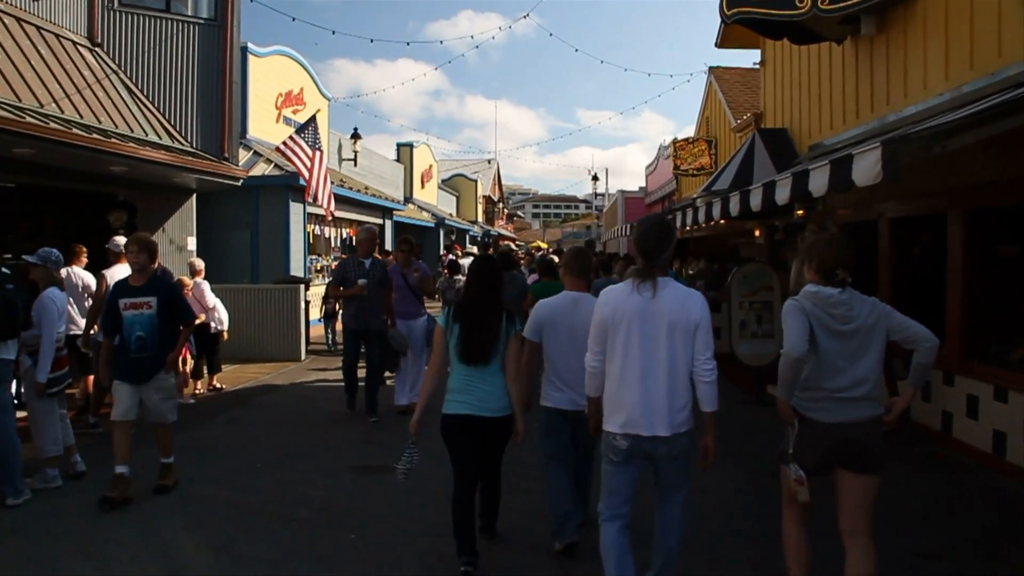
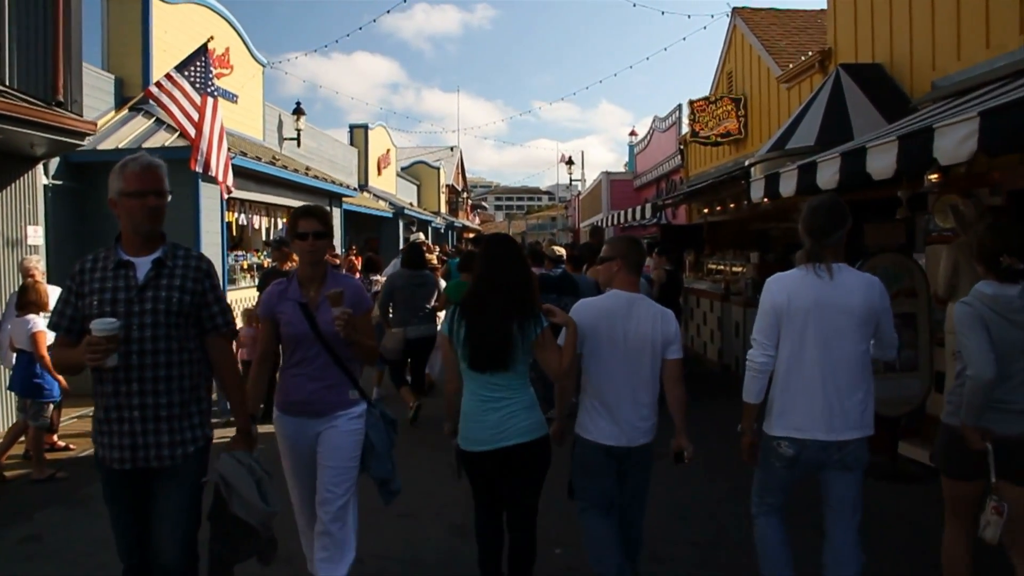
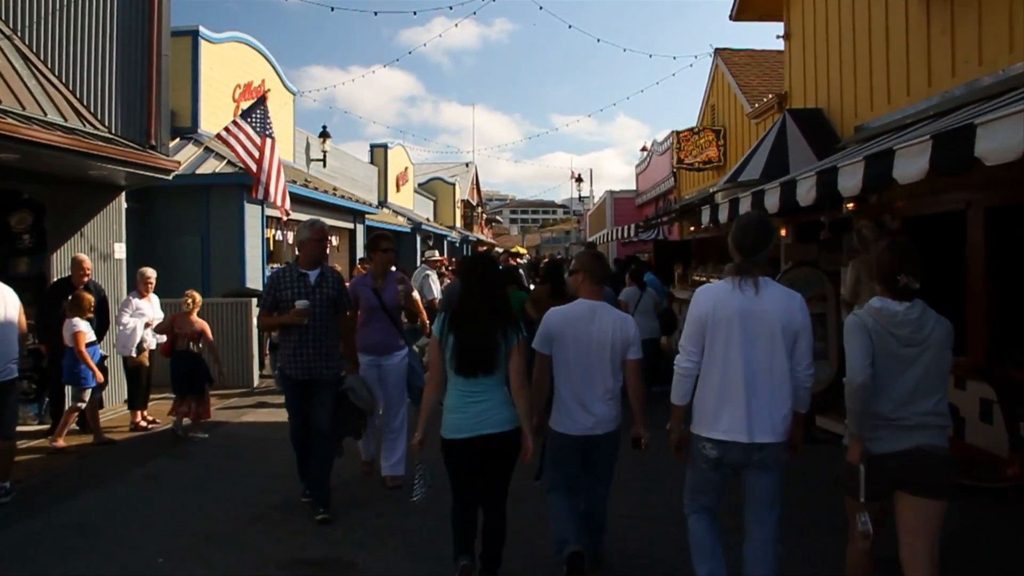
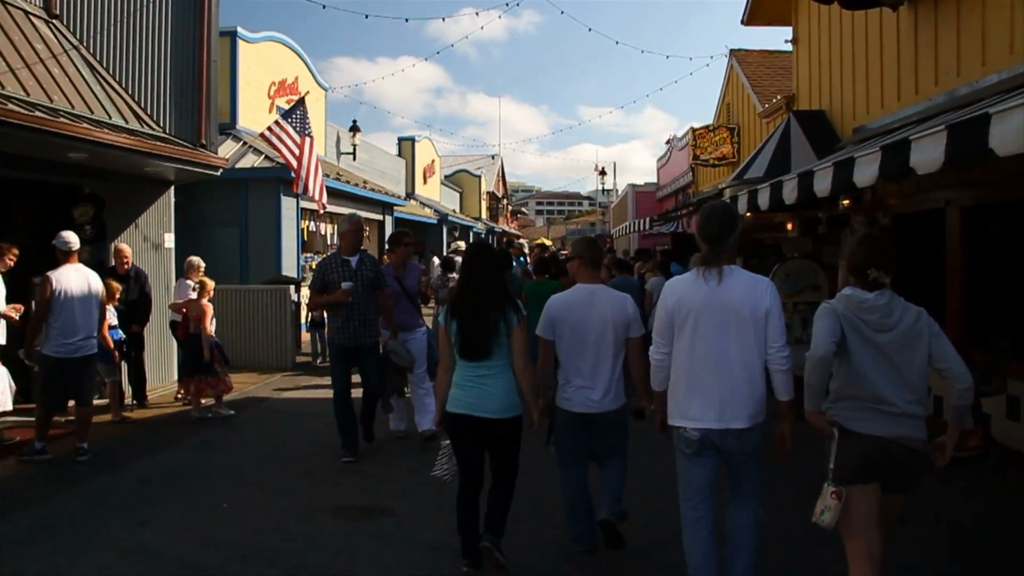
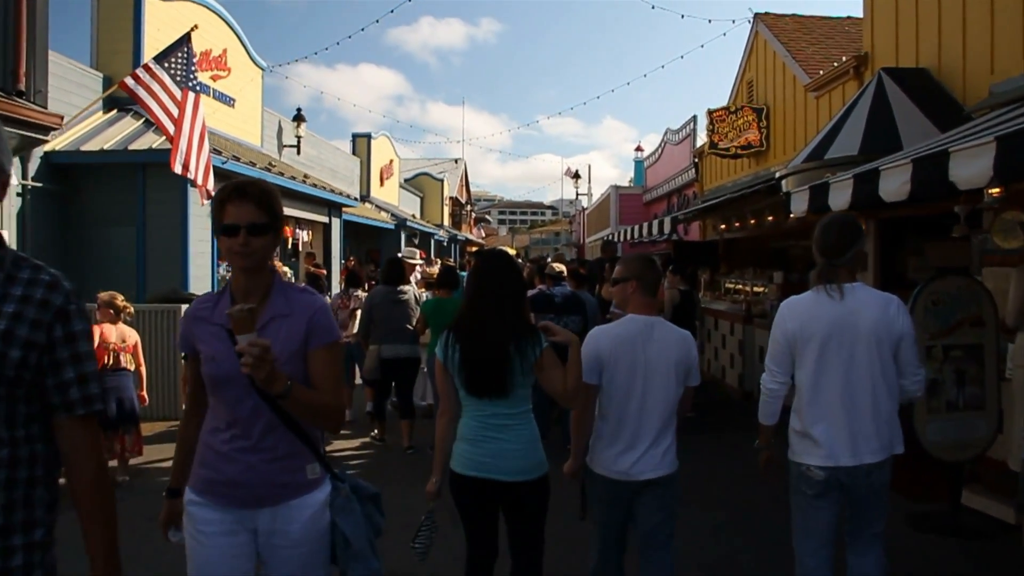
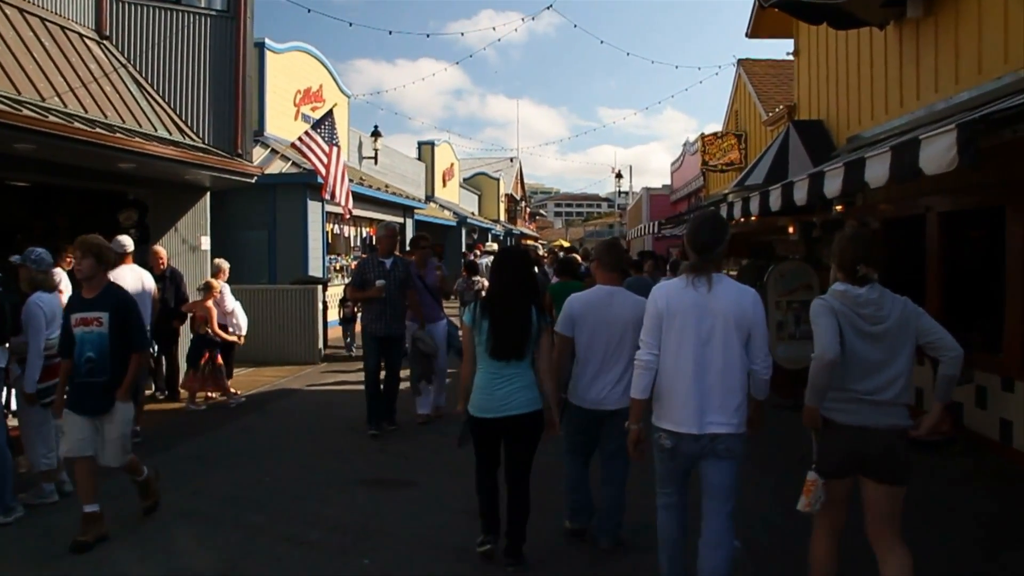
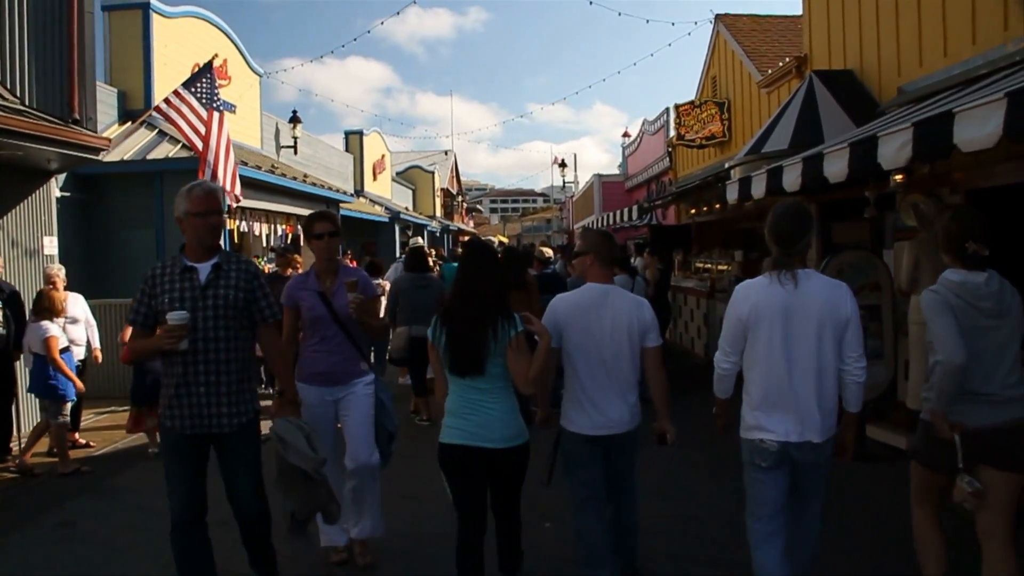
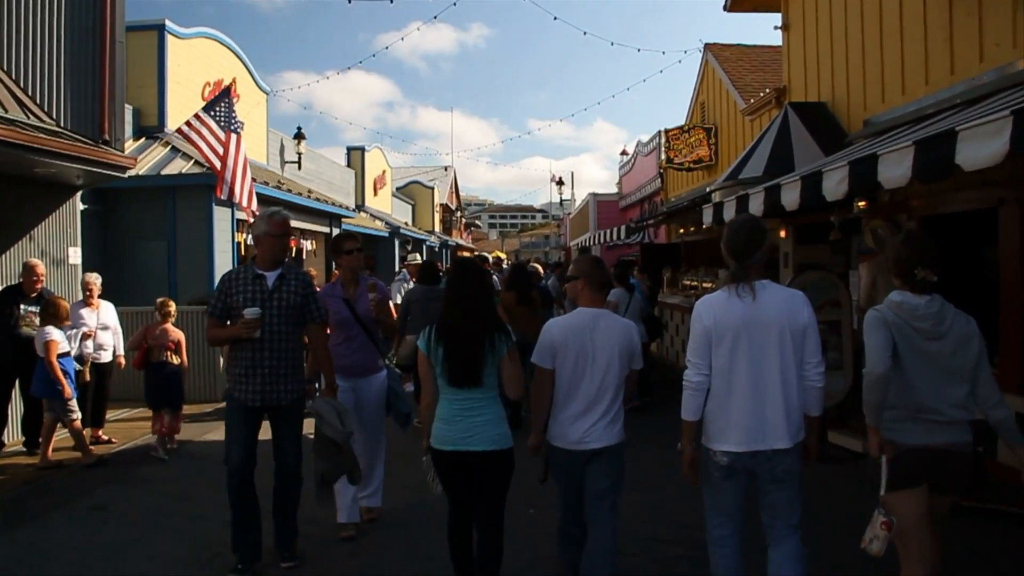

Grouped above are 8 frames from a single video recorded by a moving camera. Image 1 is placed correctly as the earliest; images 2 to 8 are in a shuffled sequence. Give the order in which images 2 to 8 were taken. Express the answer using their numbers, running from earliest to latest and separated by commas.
6, 4, 3, 8, 7, 2, 5
